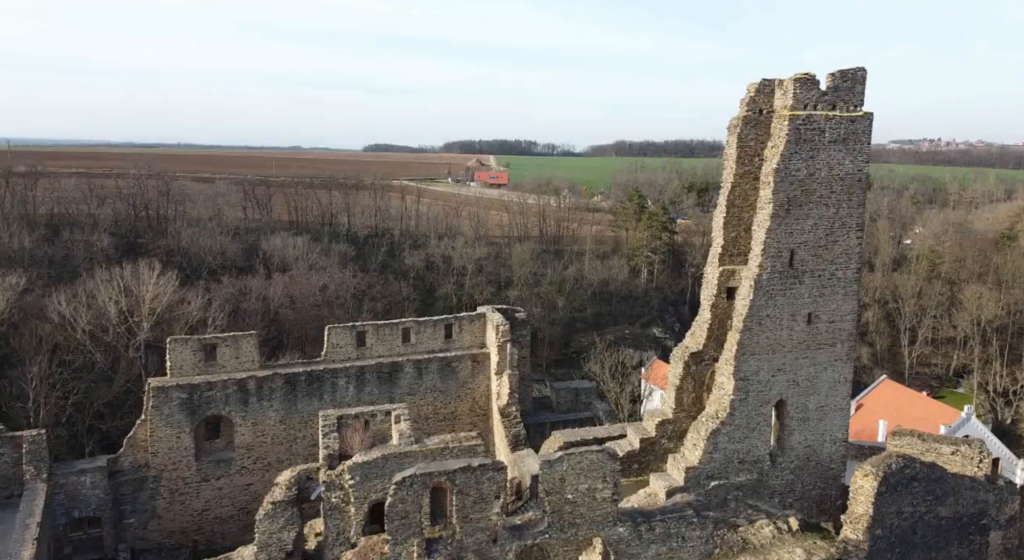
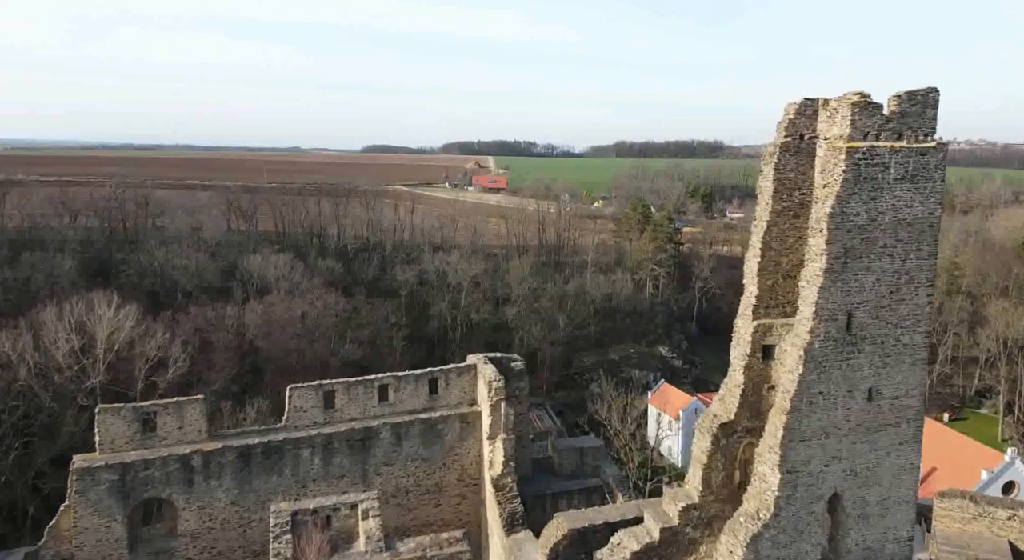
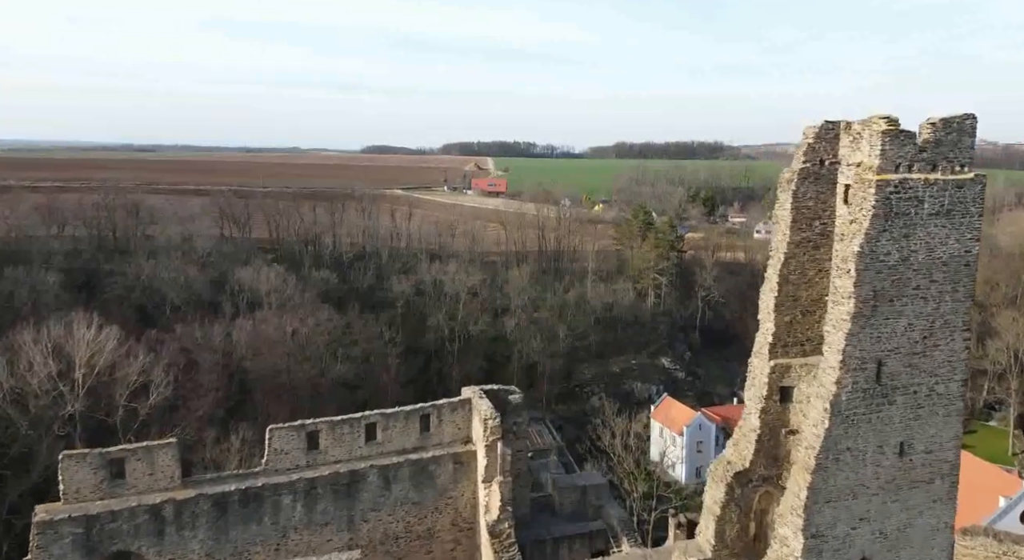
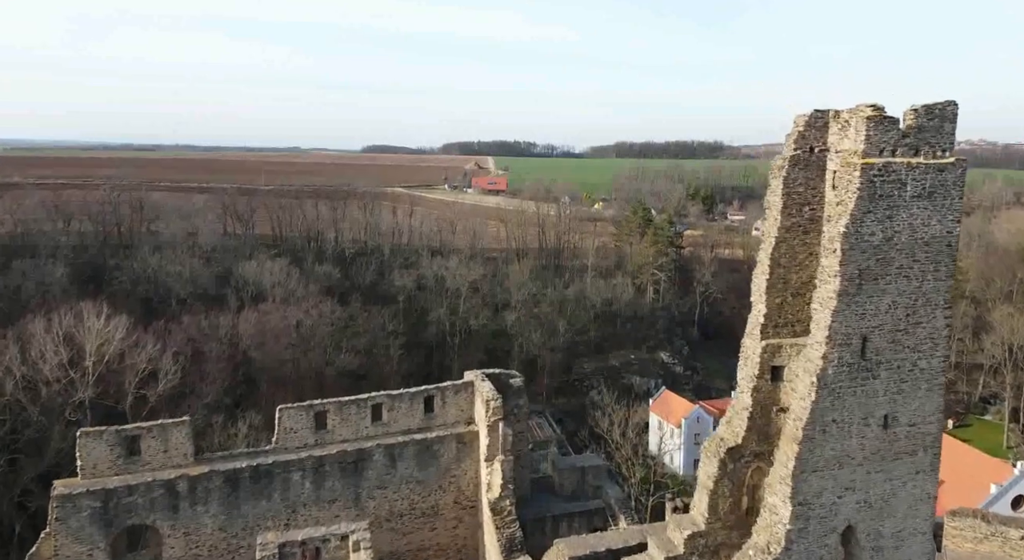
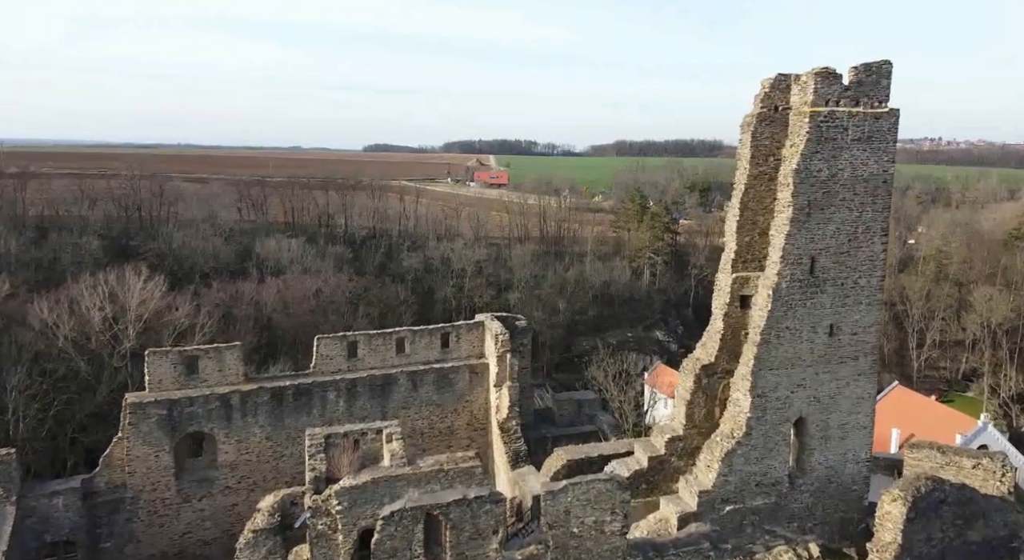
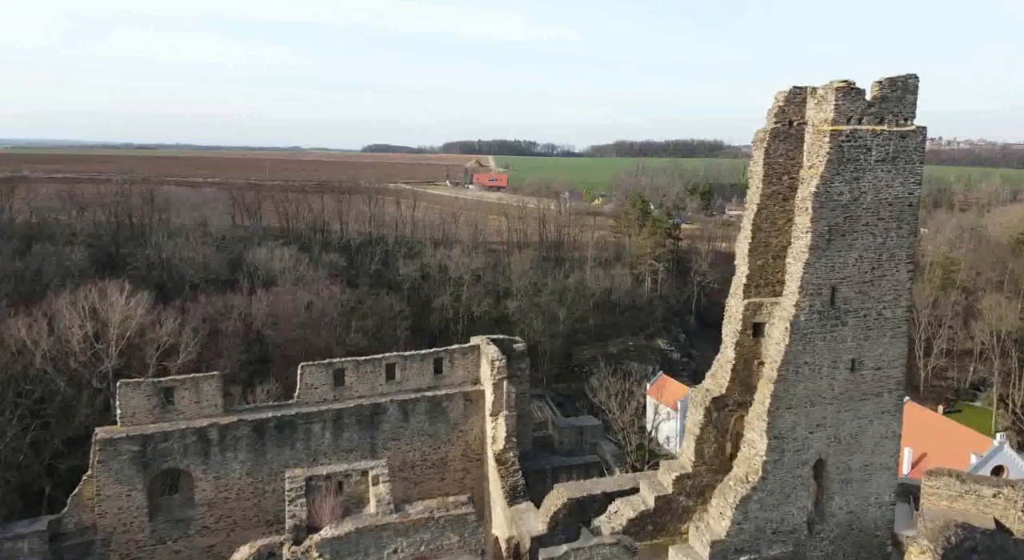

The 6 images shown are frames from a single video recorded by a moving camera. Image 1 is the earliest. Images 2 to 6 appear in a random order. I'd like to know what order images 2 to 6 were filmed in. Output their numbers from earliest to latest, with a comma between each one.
5, 6, 2, 4, 3
